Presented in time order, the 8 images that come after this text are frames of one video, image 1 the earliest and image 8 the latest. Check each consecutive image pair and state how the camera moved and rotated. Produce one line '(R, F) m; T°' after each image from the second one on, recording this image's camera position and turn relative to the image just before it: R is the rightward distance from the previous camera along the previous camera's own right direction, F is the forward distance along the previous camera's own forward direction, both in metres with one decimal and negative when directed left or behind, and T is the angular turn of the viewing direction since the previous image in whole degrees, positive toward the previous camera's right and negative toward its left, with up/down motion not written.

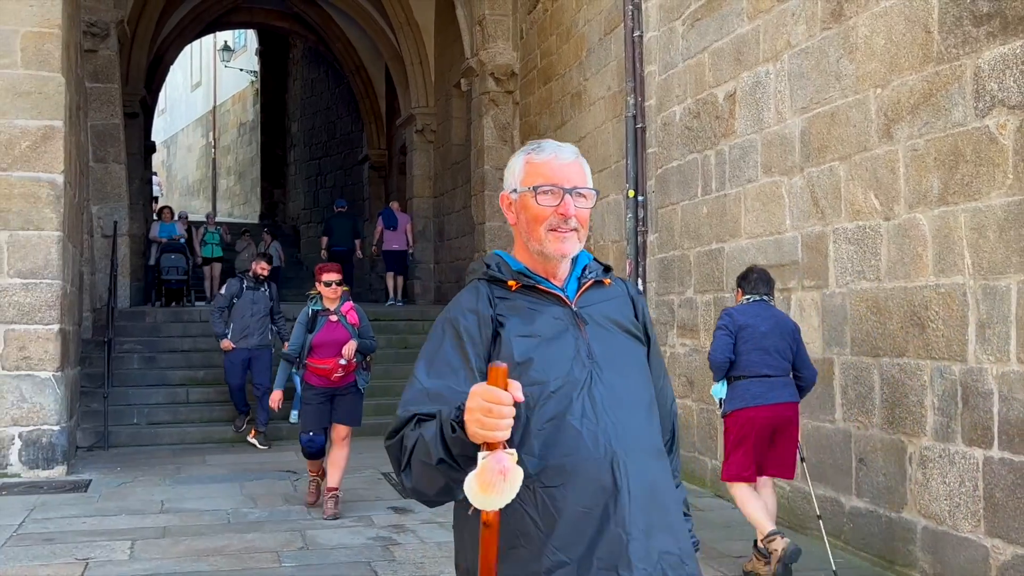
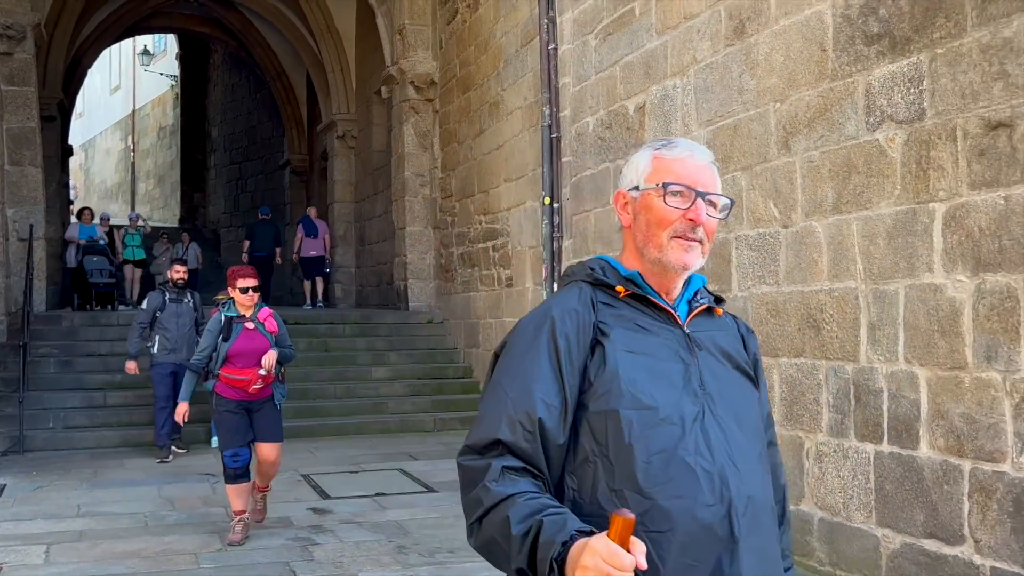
(0.0, -0.1) m; +4°
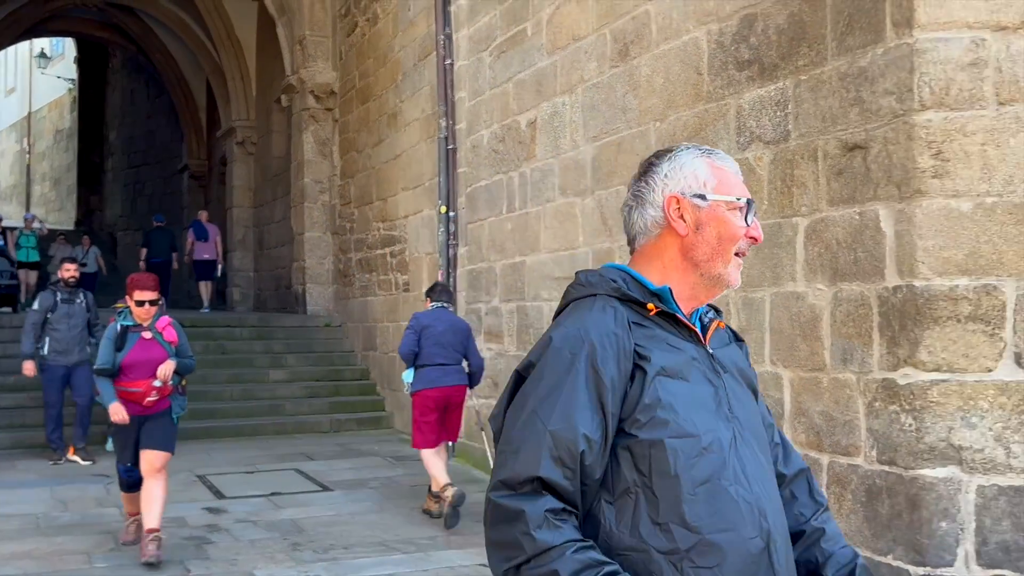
(0.0, -0.2) m; +5°
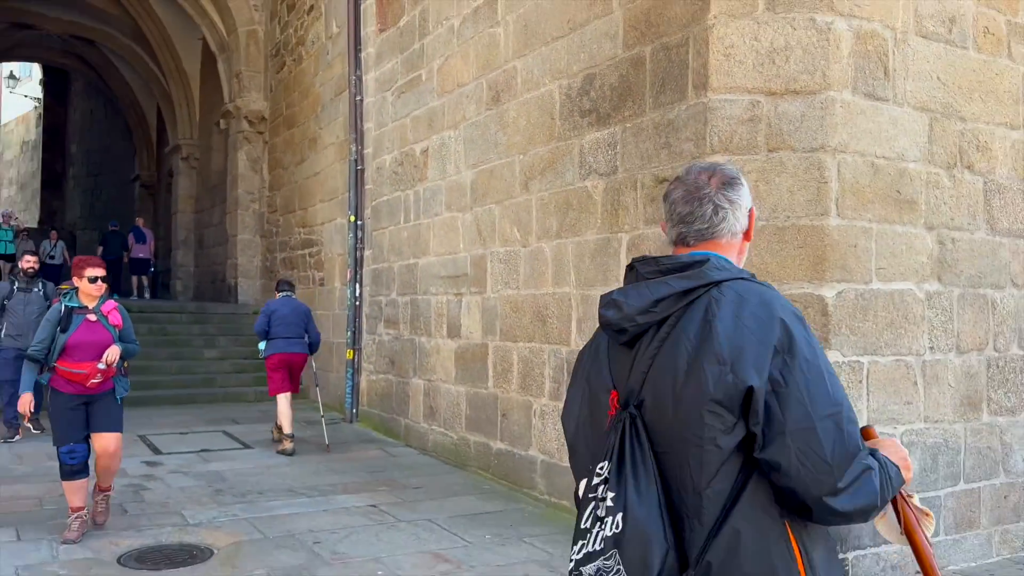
(+0.2, -1.1) m; +3°
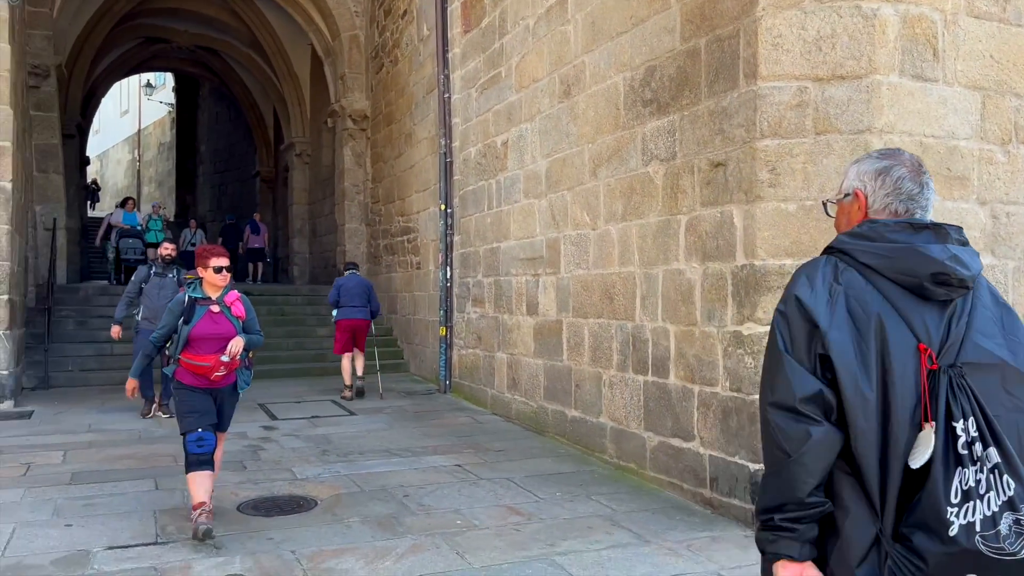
(+0.4, -0.4) m; -8°
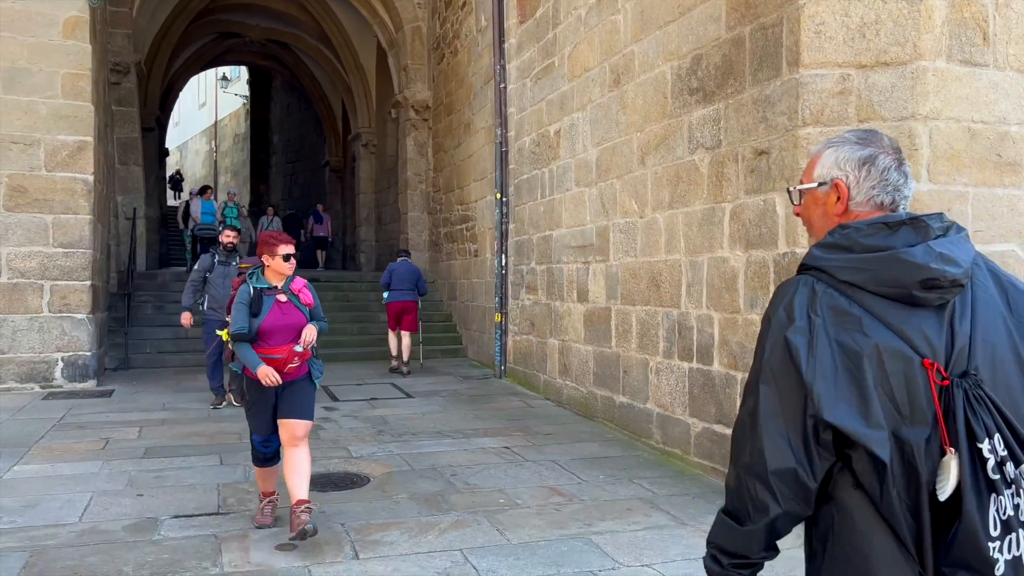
(+0.3, -0.1) m; -5°
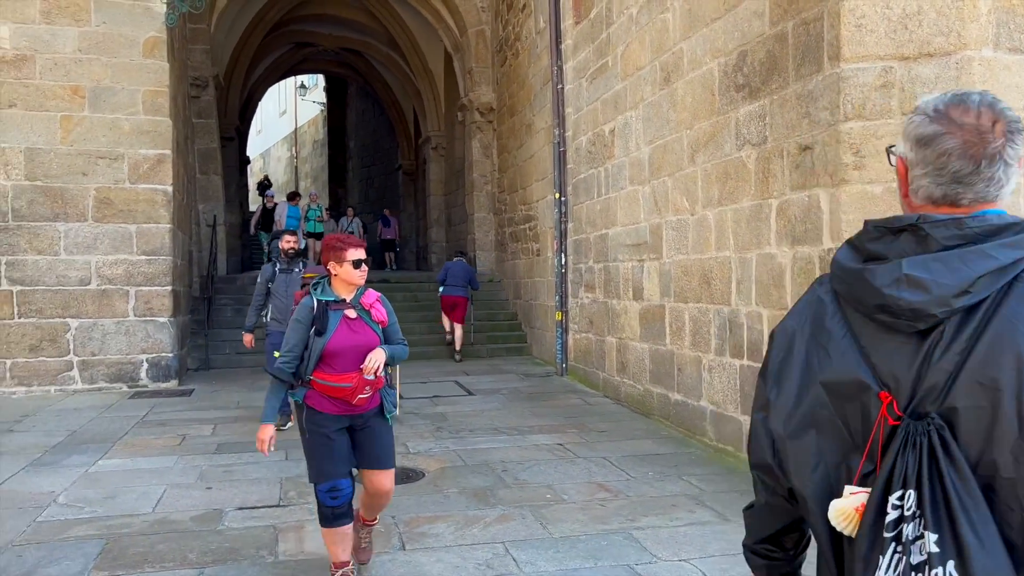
(+0.3, -0.1) m; -6°
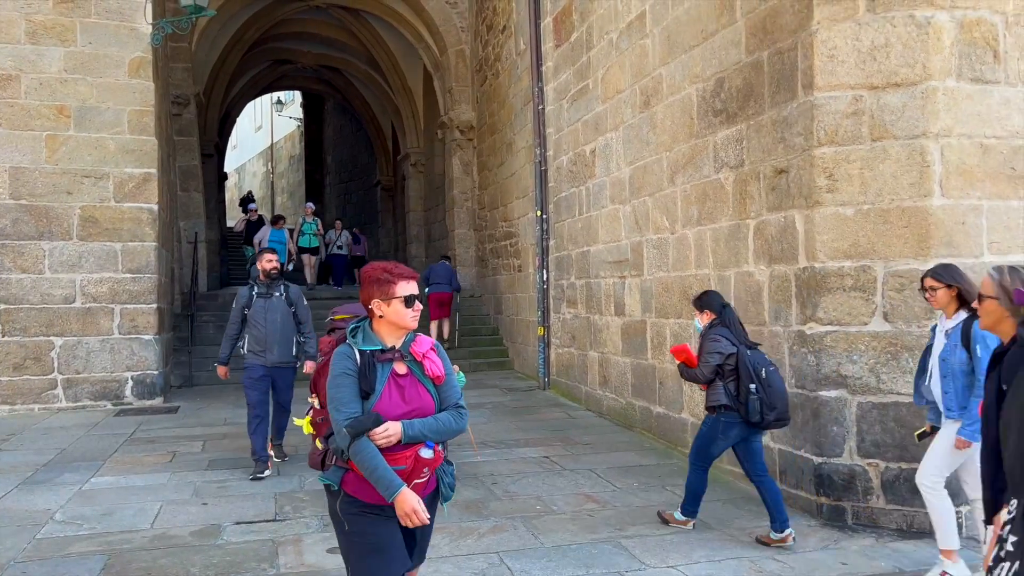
(-0.2, -0.2) m; +3°
